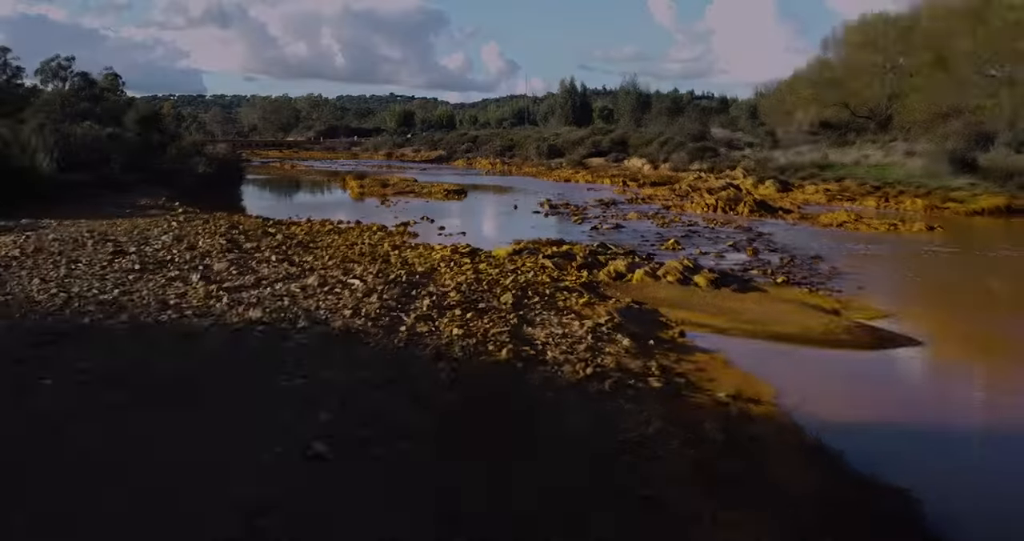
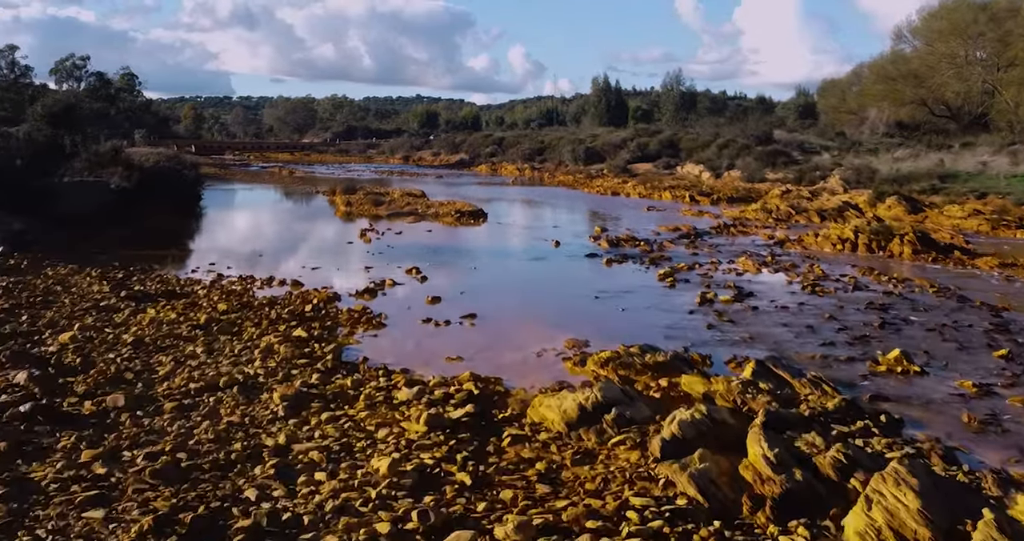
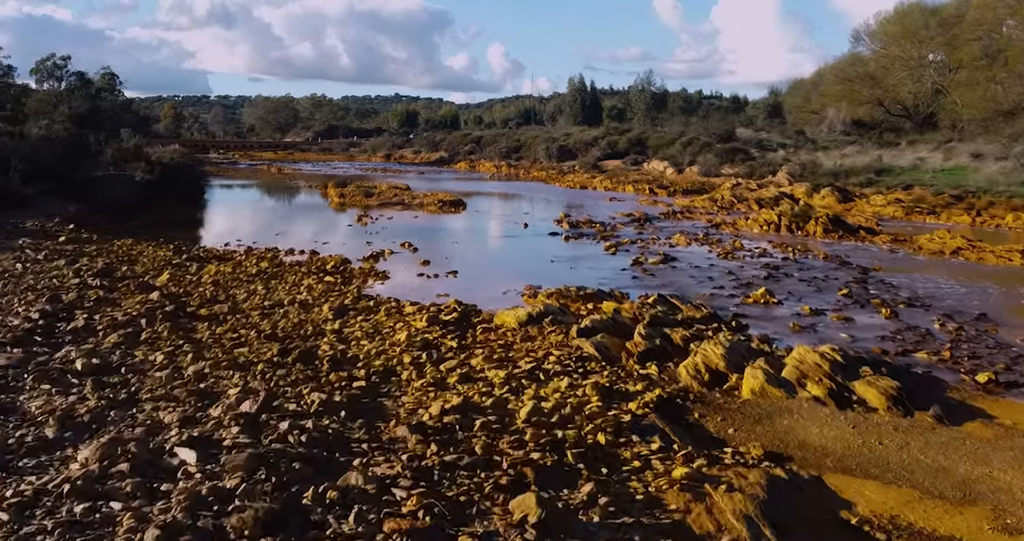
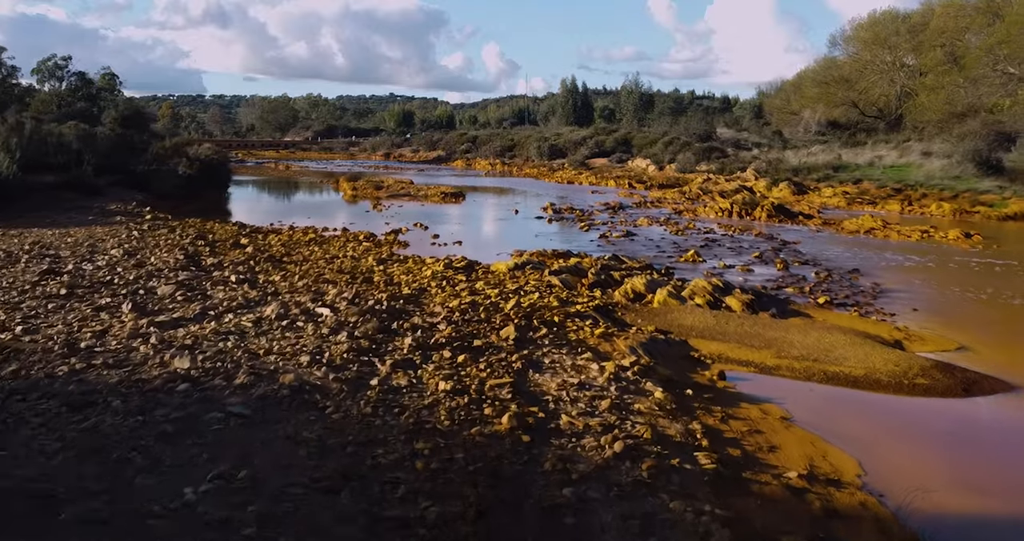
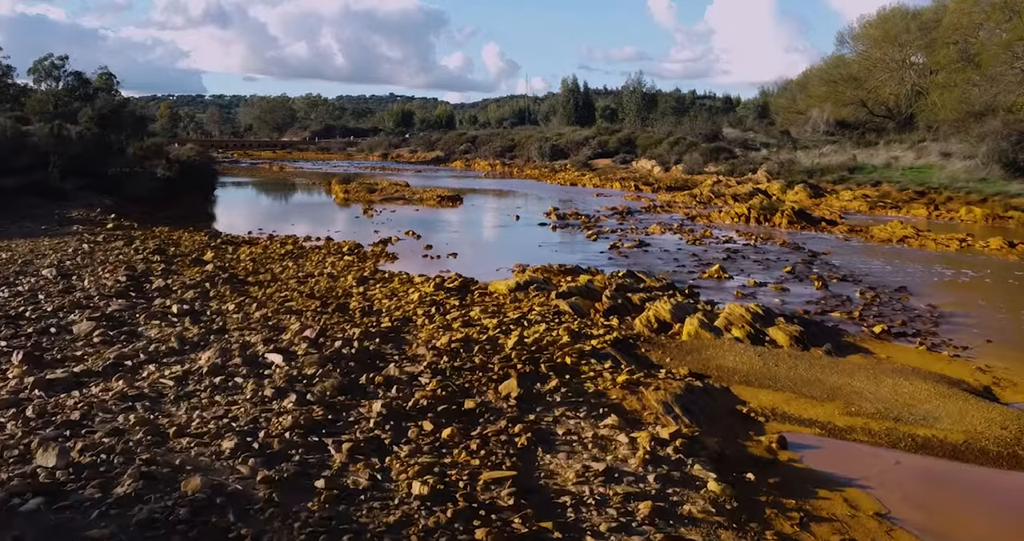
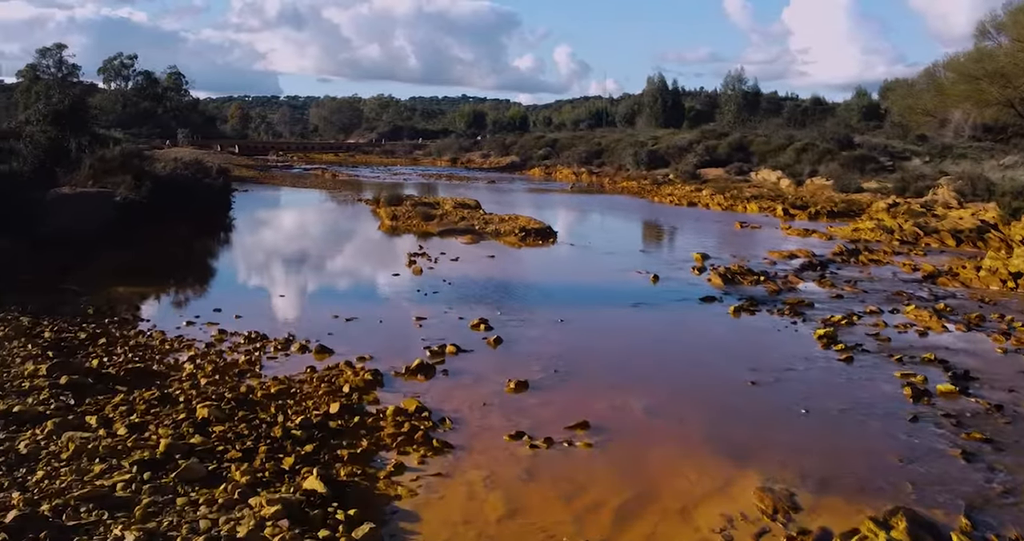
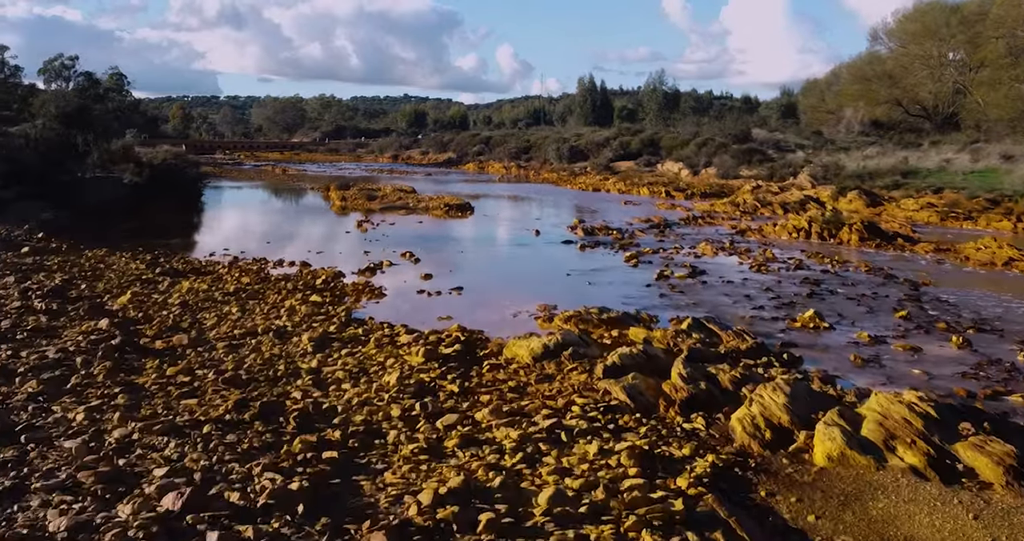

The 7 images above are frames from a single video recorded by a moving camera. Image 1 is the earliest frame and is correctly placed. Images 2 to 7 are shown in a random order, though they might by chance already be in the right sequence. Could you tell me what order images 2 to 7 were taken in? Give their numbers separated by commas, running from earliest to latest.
4, 5, 3, 7, 2, 6
